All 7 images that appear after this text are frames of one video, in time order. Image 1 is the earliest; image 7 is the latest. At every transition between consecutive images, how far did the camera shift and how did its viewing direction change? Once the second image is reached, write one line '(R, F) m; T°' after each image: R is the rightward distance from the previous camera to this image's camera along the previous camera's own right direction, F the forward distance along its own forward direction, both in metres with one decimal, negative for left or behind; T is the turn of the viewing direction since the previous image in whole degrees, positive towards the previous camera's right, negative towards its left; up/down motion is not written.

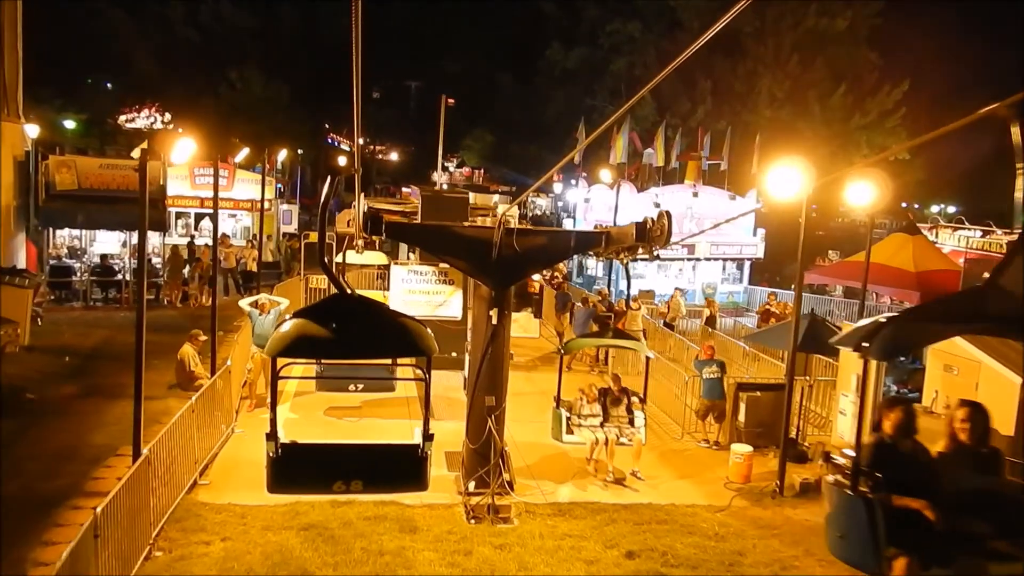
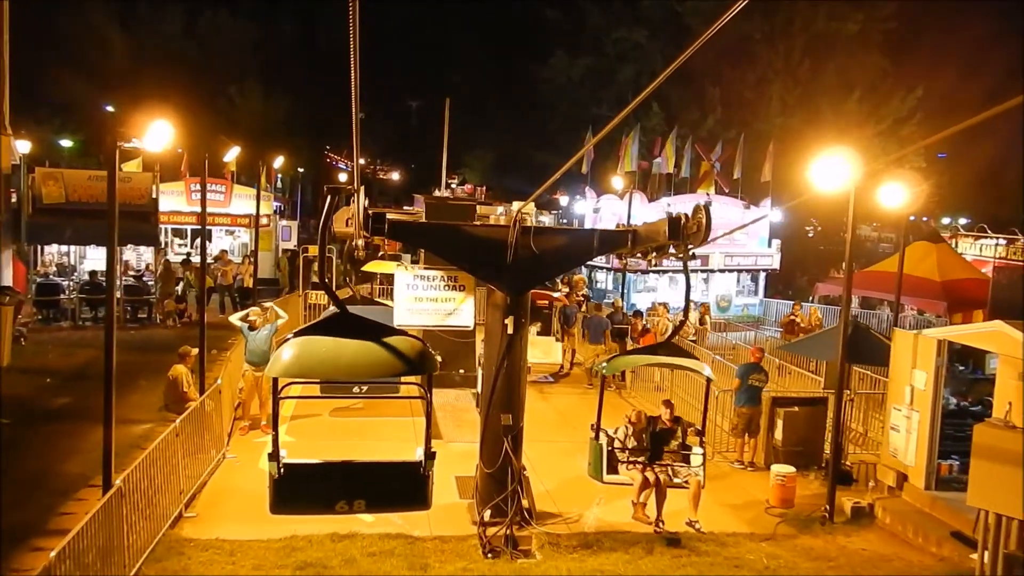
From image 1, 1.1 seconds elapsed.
(-0.2, +1.0) m; 0°
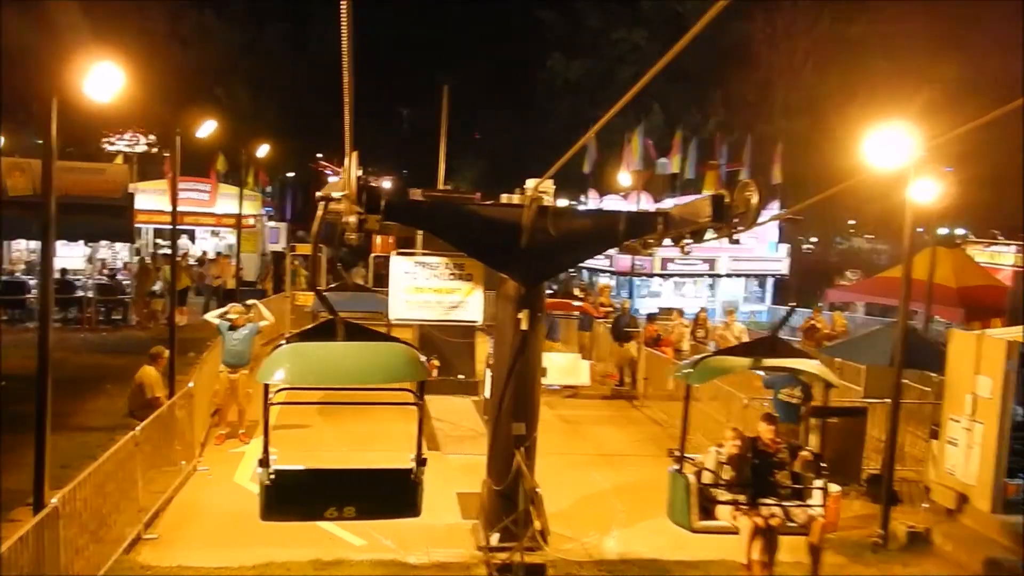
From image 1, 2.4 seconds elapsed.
(-0.2, +1.2) m; +1°
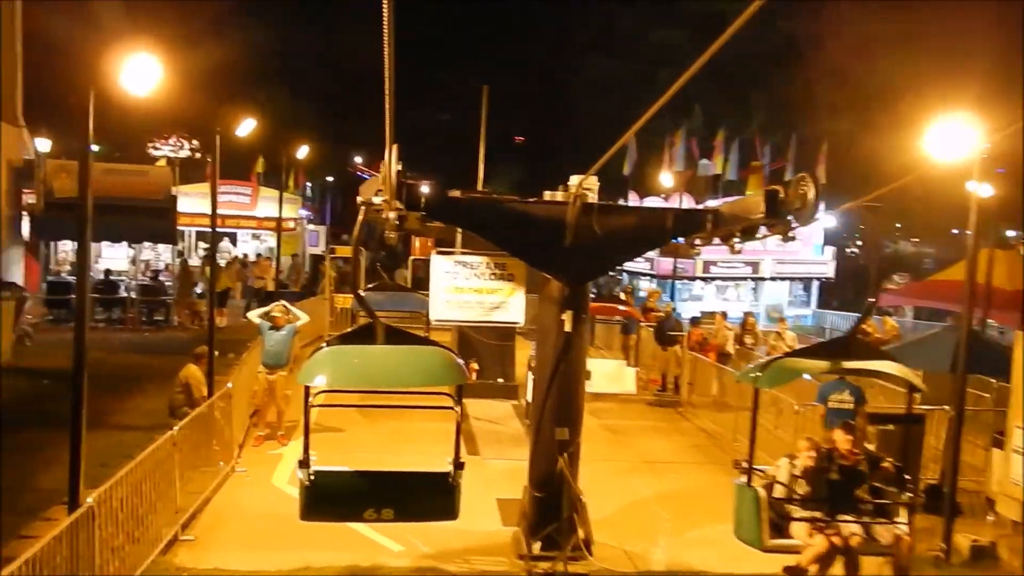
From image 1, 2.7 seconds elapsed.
(-0.1, +0.3) m; -3°
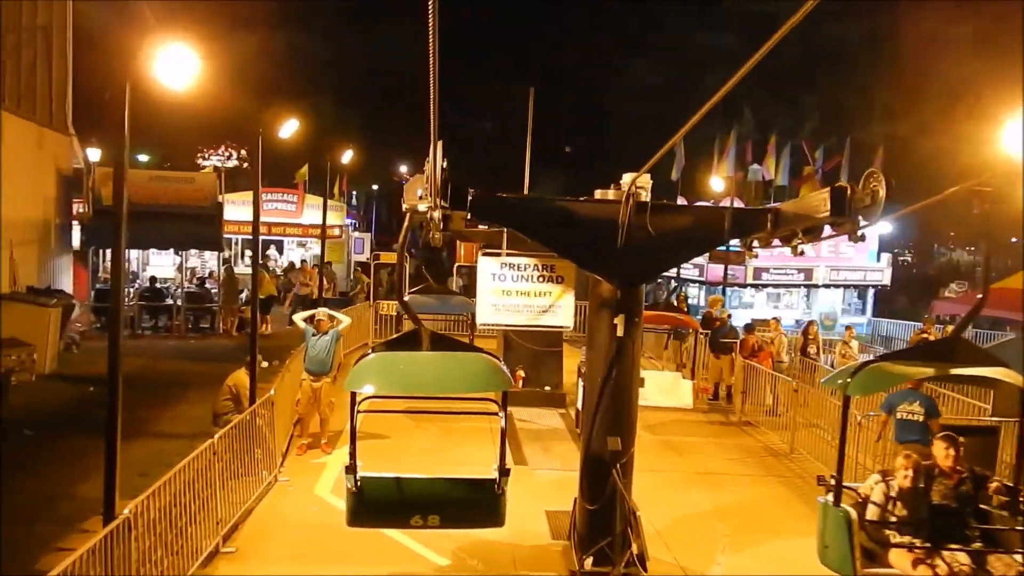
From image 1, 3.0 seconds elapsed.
(-0.1, +0.3) m; -3°
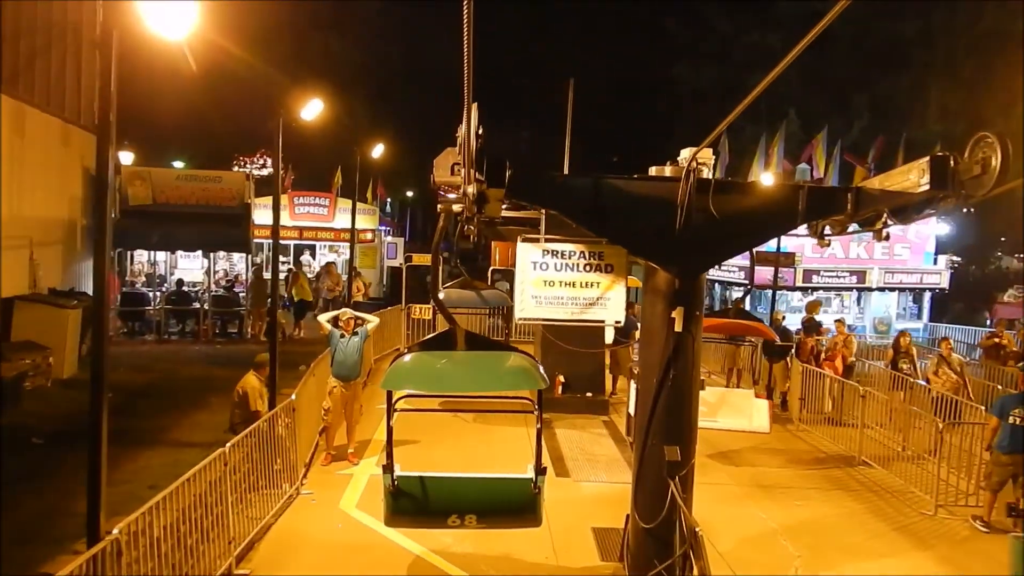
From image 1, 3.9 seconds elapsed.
(-0.1, +0.8) m; -2°
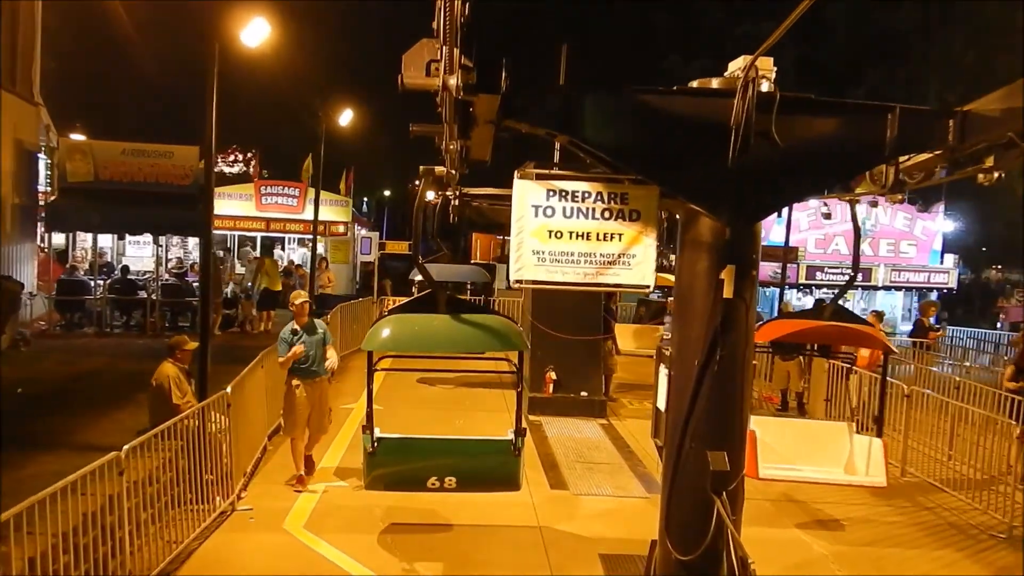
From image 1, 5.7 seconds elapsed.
(-0.1, +1.7) m; +1°
